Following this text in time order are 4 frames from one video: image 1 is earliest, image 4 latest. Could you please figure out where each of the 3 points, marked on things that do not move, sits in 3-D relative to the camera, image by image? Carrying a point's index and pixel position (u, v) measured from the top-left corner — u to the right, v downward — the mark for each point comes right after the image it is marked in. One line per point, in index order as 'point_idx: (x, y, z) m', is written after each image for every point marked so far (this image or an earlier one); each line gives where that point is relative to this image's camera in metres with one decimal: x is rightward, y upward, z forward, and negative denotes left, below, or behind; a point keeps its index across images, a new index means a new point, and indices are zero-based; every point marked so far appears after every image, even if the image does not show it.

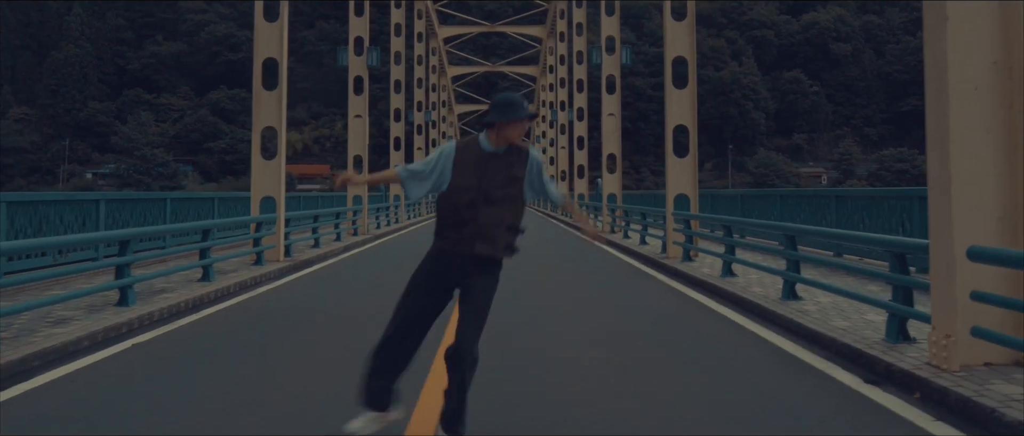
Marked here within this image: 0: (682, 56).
0: (+3.3, +3.2, +13.9) m
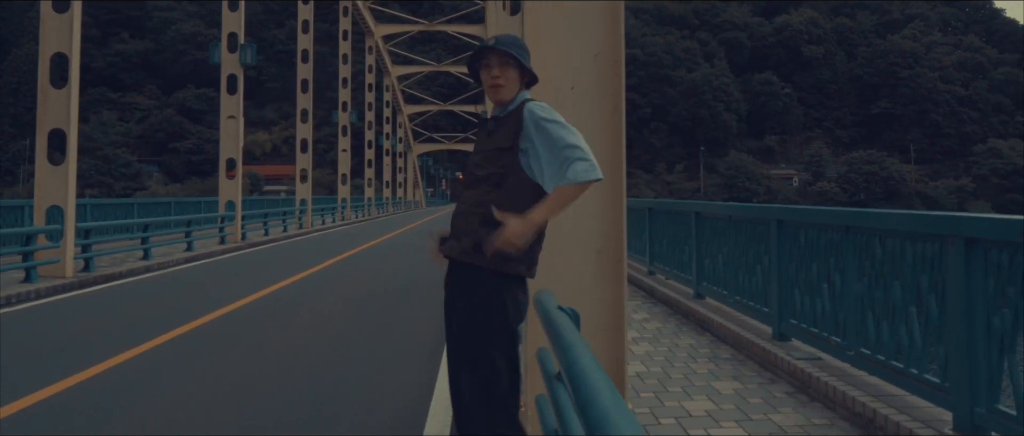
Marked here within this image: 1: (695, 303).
0: (+0.3, +3.0, +13.0) m
1: (+1.9, -0.9, +7.2) m
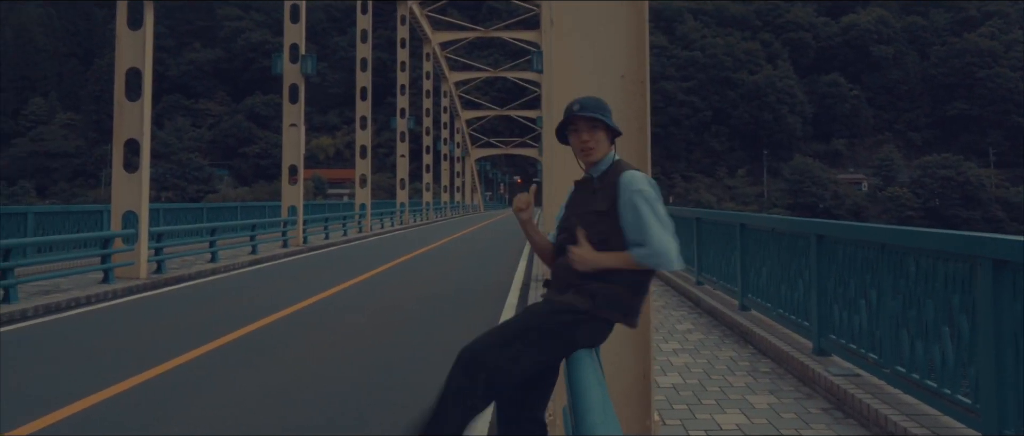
0: (+1.2, +2.9, +13.1) m
1: (+2.3, -1.0, +7.1) m
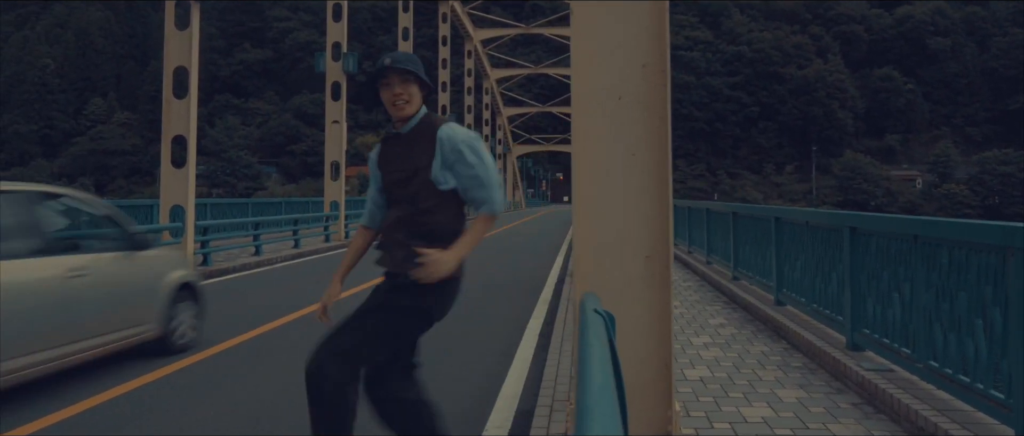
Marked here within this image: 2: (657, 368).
0: (+1.9, +2.9, +13.0) m
1: (+2.6, -0.9, +7.0) m
2: (+0.8, -0.8, +3.9) m
